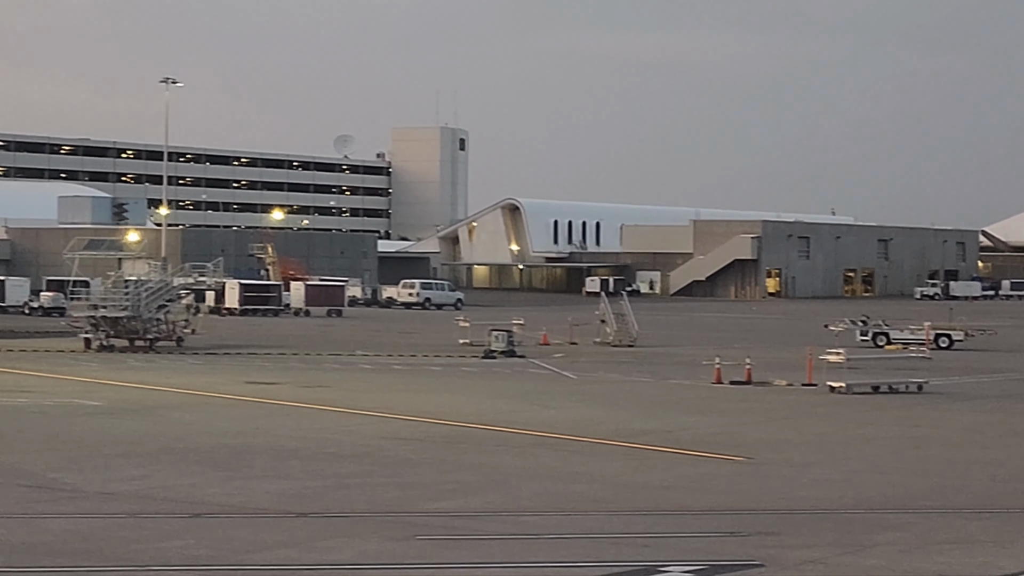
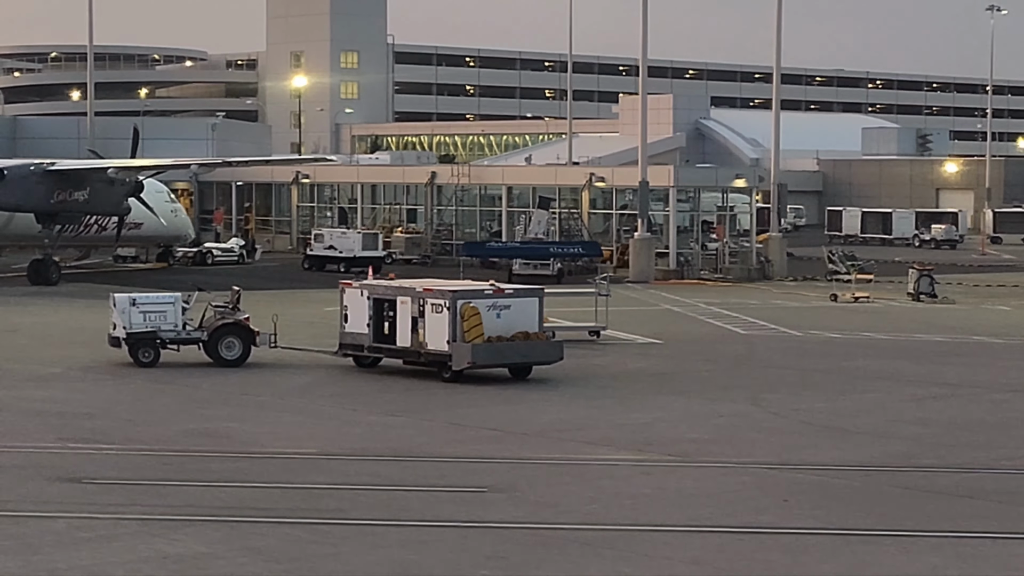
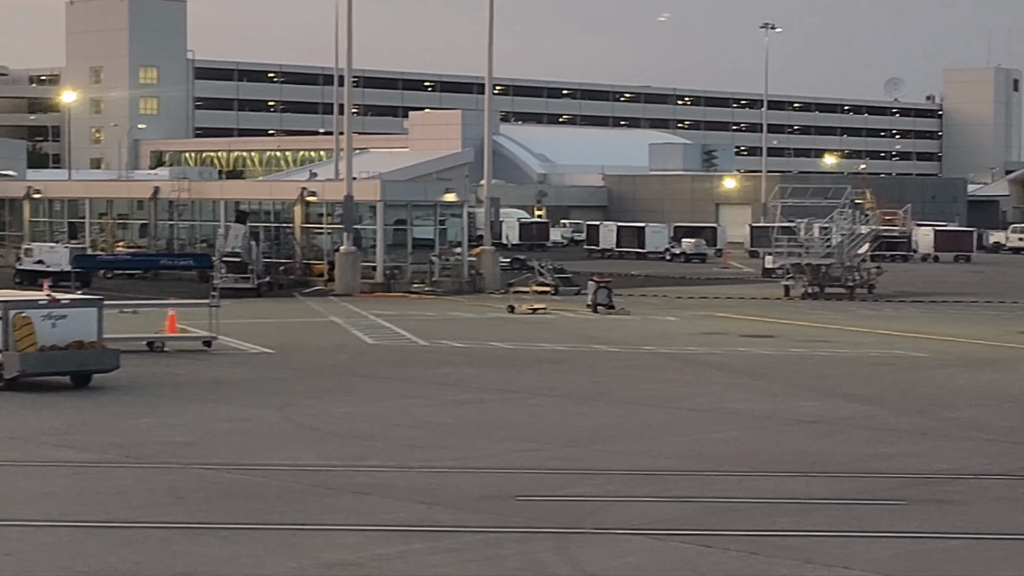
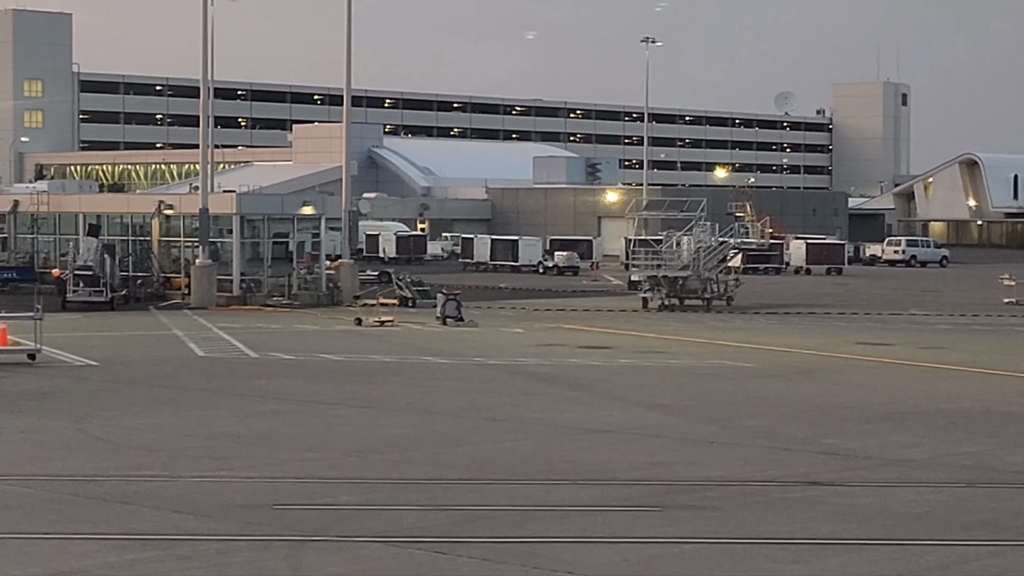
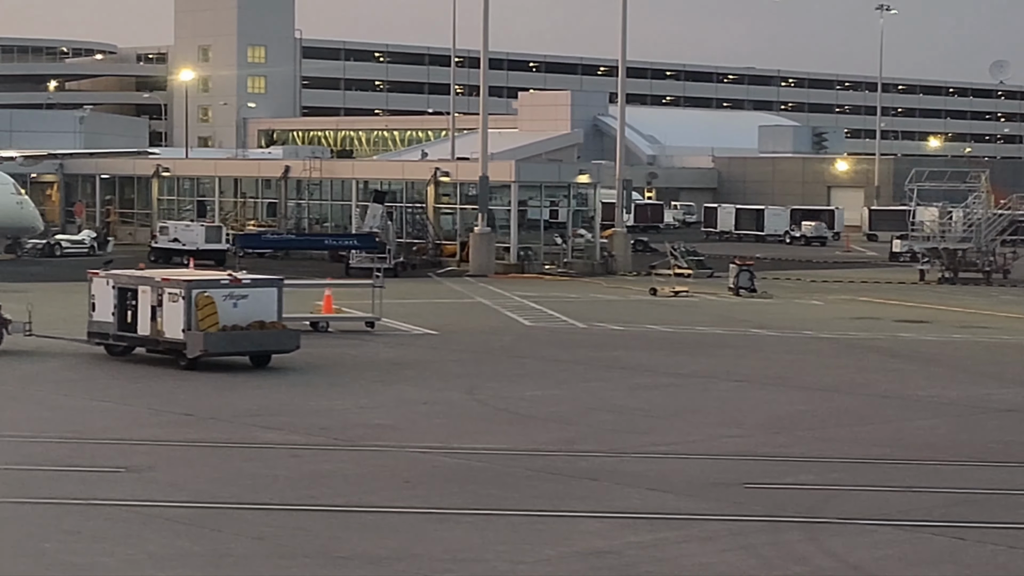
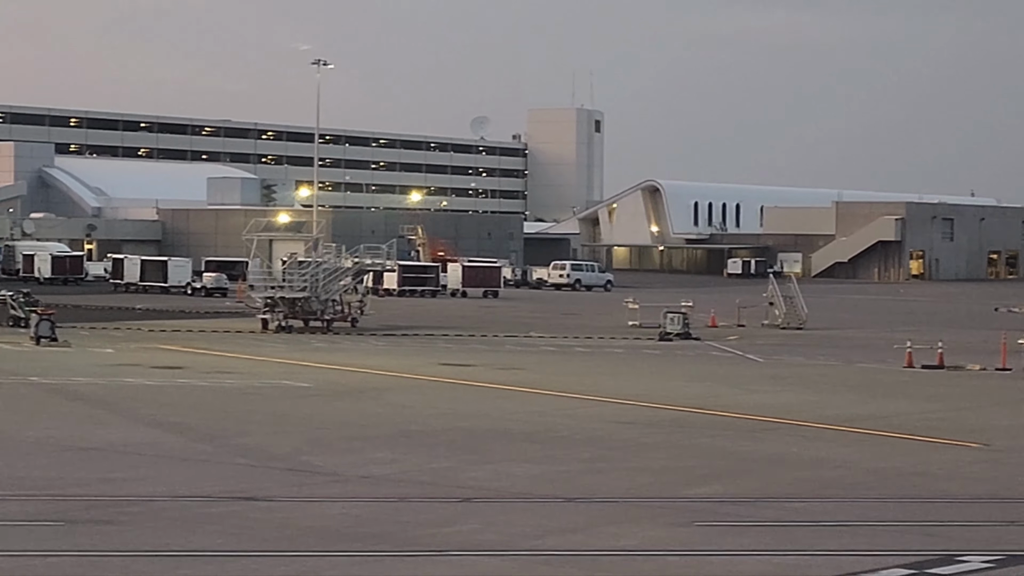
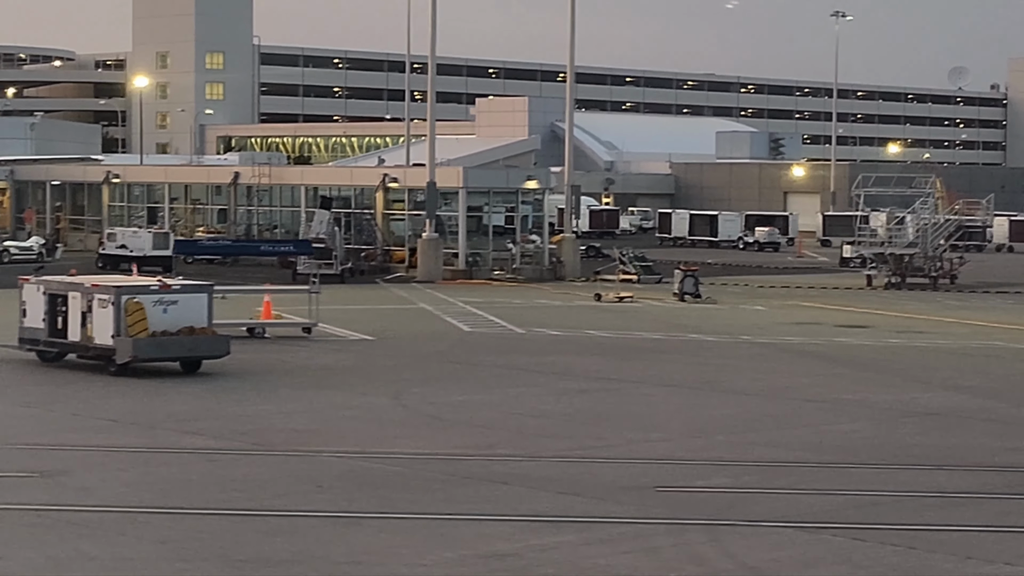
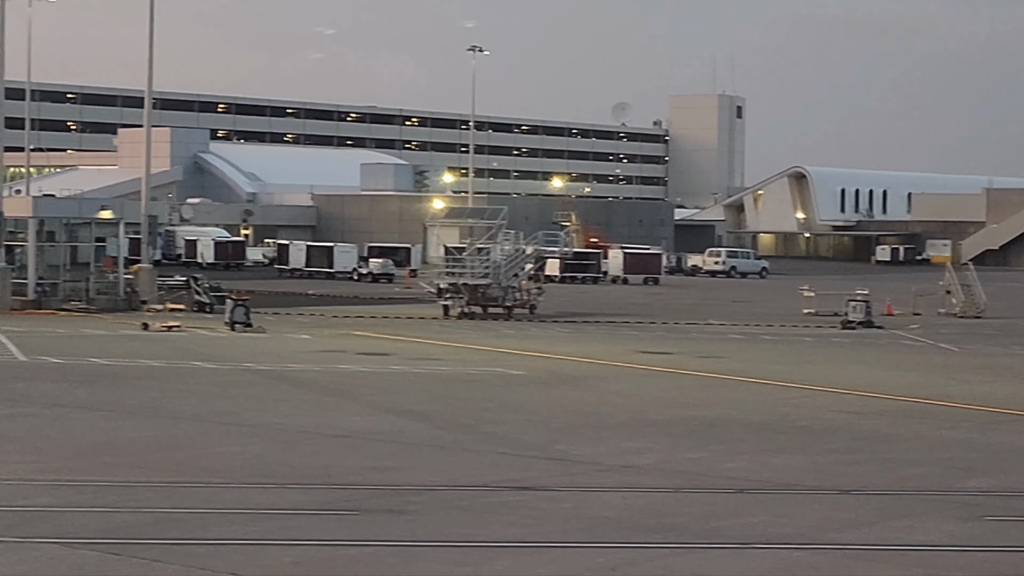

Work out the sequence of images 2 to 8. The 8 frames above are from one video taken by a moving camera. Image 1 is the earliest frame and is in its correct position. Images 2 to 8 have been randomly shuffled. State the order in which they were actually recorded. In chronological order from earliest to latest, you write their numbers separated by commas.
6, 8, 4, 3, 7, 5, 2
